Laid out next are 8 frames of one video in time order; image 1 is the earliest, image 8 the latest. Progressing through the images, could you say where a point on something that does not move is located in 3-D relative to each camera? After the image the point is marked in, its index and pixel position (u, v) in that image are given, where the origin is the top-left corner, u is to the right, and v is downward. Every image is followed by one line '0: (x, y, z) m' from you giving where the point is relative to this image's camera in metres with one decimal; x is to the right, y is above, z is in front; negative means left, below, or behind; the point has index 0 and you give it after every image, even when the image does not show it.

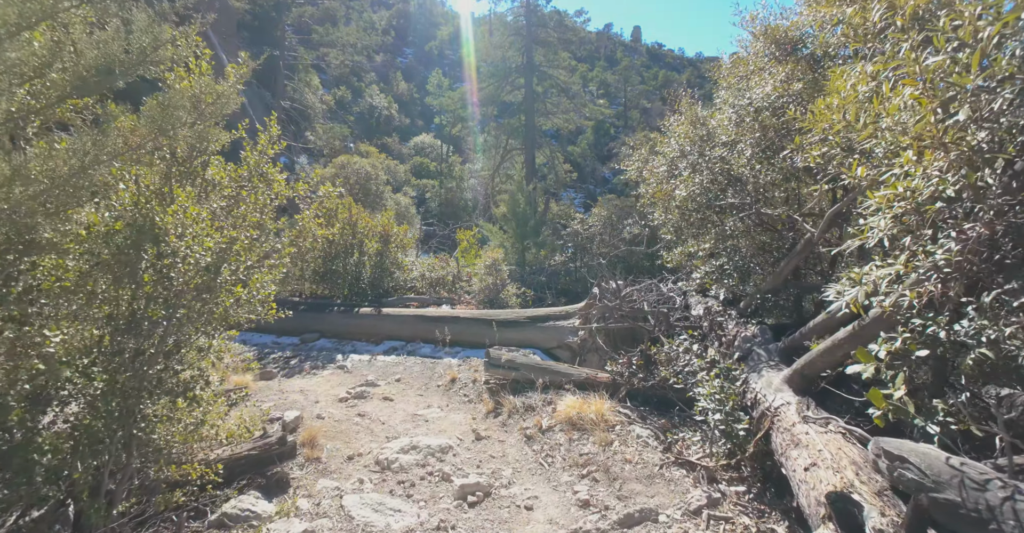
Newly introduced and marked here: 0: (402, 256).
0: (-2.1, +0.2, +9.4) m
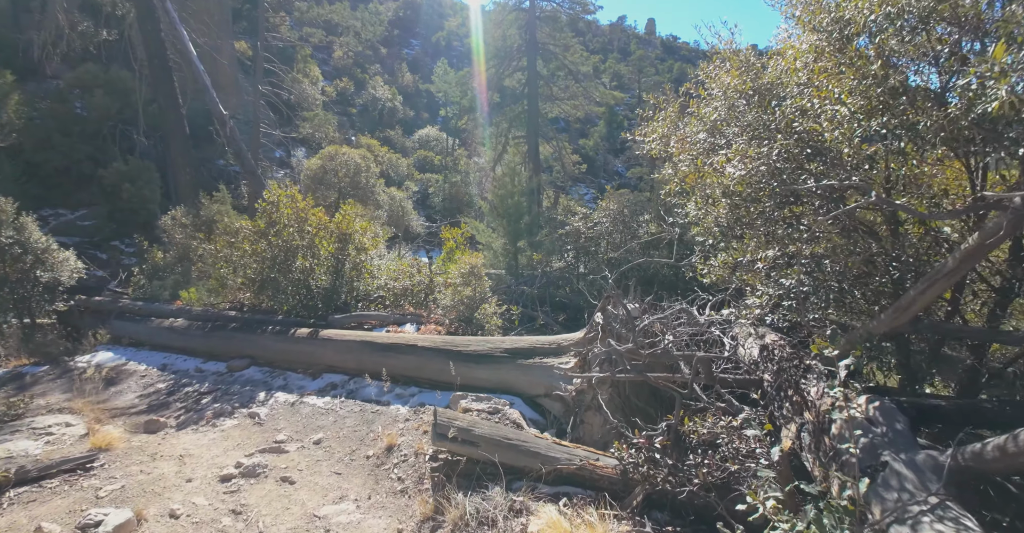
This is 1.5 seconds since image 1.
0: (-2.3, +0.1, +7.6) m
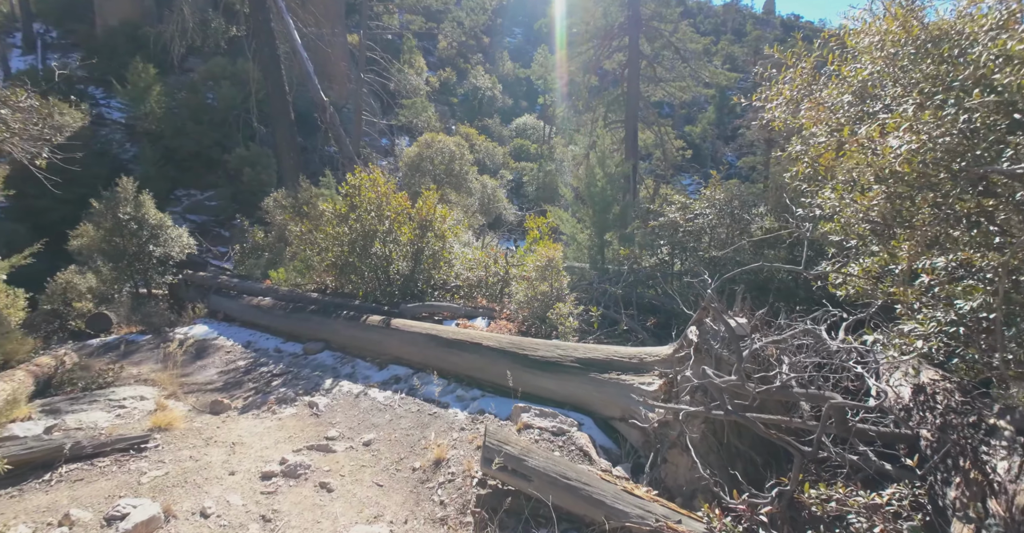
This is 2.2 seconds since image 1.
0: (-1.0, +0.3, +7.2) m
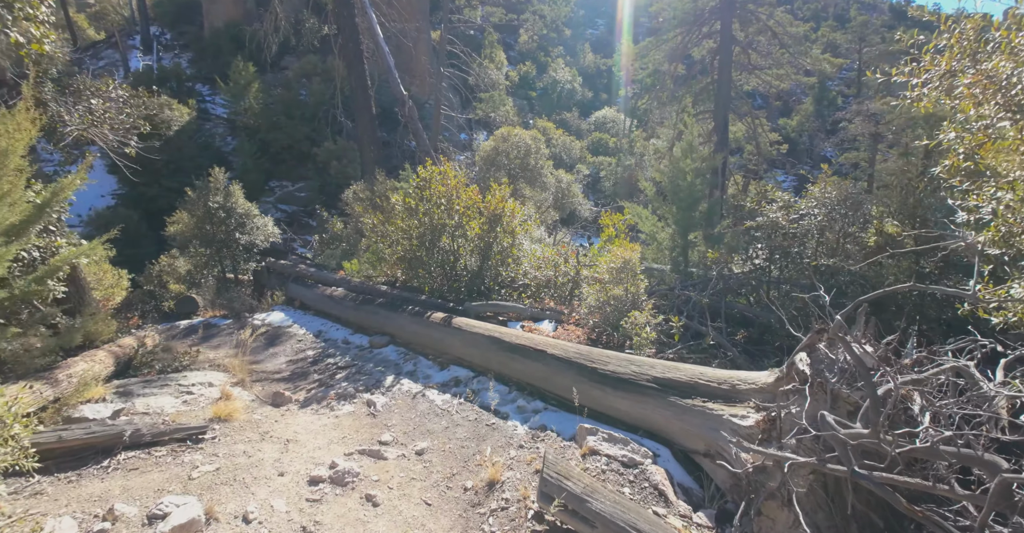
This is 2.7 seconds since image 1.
0: (0.0, +0.3, +6.9) m
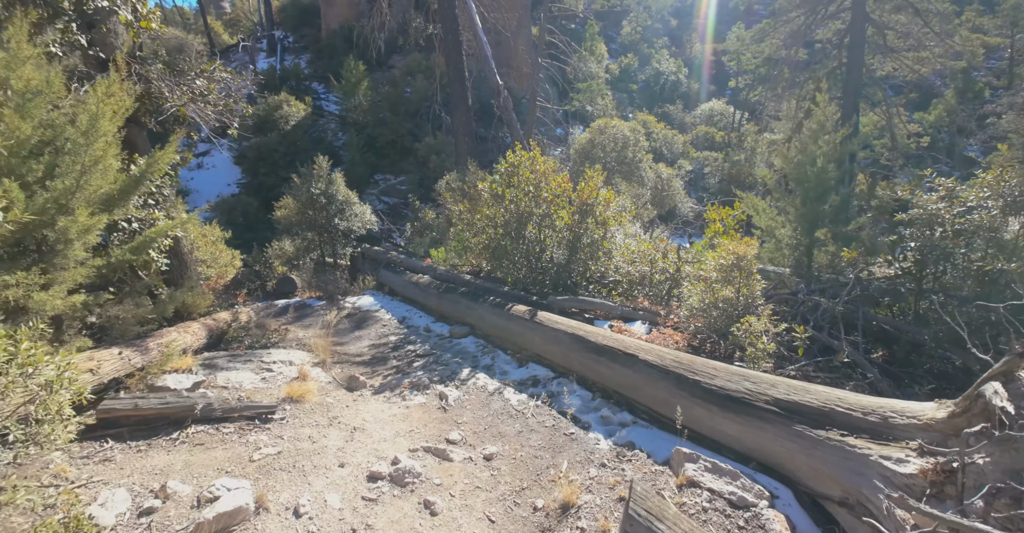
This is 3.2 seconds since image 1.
0: (+1.3, +0.4, +6.3) m
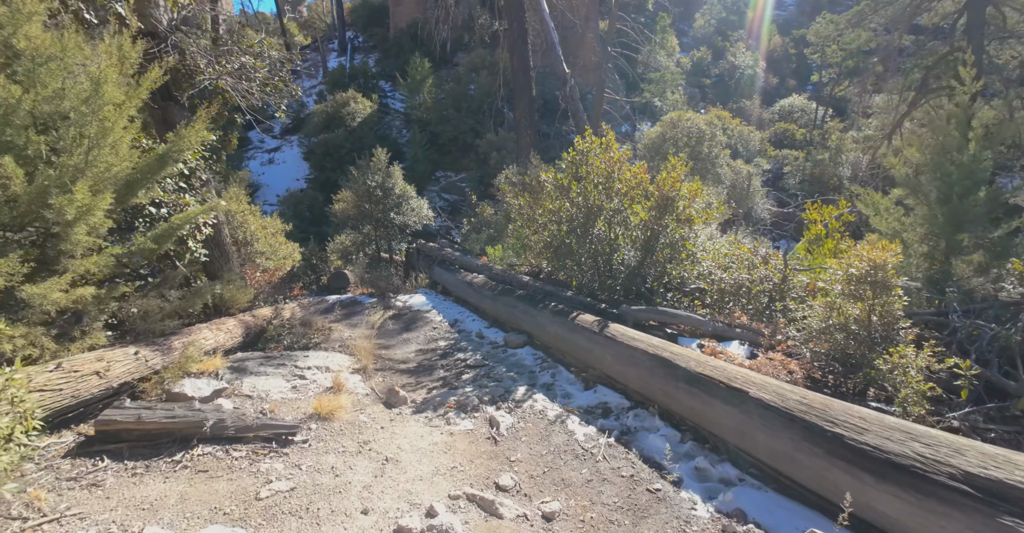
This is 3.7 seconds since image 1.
0: (+2.0, +0.4, +5.3) m
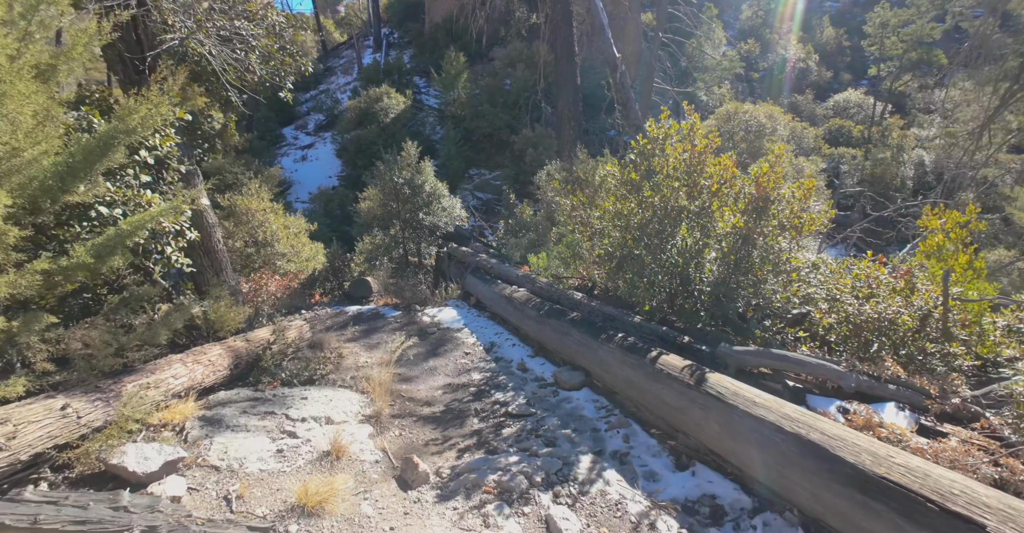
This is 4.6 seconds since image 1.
0: (+2.5, +0.2, +4.1) m
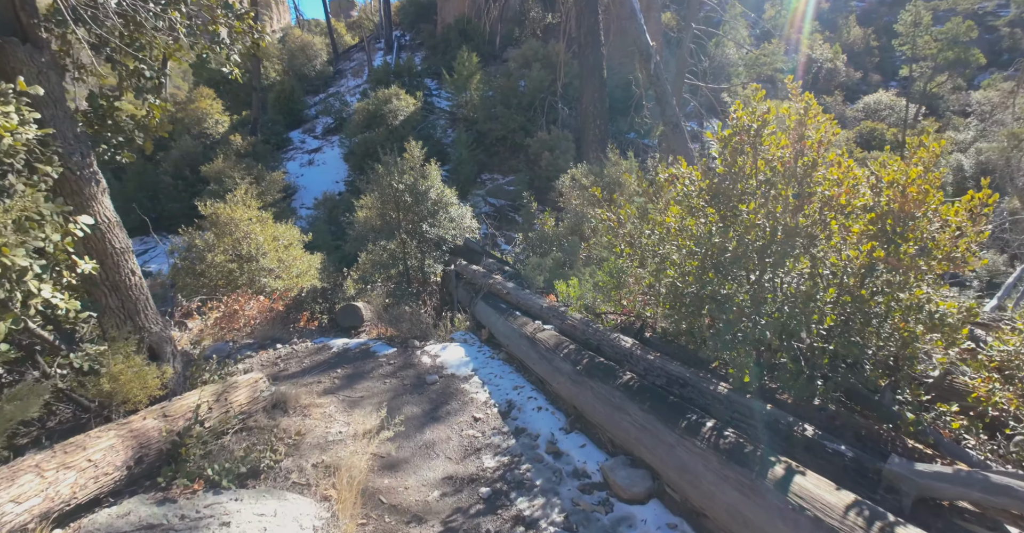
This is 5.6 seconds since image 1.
0: (+2.7, -0.1, +2.8) m
